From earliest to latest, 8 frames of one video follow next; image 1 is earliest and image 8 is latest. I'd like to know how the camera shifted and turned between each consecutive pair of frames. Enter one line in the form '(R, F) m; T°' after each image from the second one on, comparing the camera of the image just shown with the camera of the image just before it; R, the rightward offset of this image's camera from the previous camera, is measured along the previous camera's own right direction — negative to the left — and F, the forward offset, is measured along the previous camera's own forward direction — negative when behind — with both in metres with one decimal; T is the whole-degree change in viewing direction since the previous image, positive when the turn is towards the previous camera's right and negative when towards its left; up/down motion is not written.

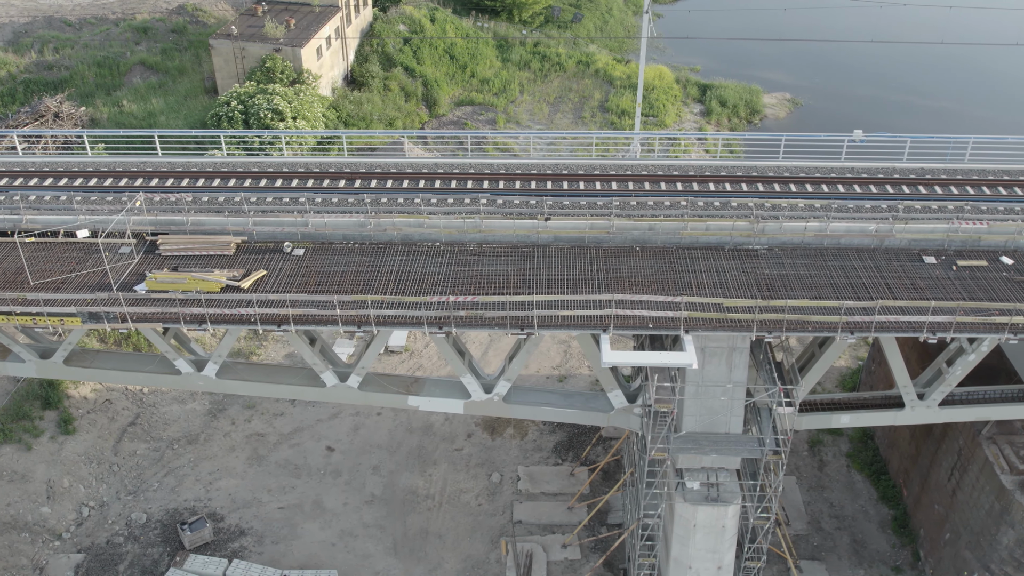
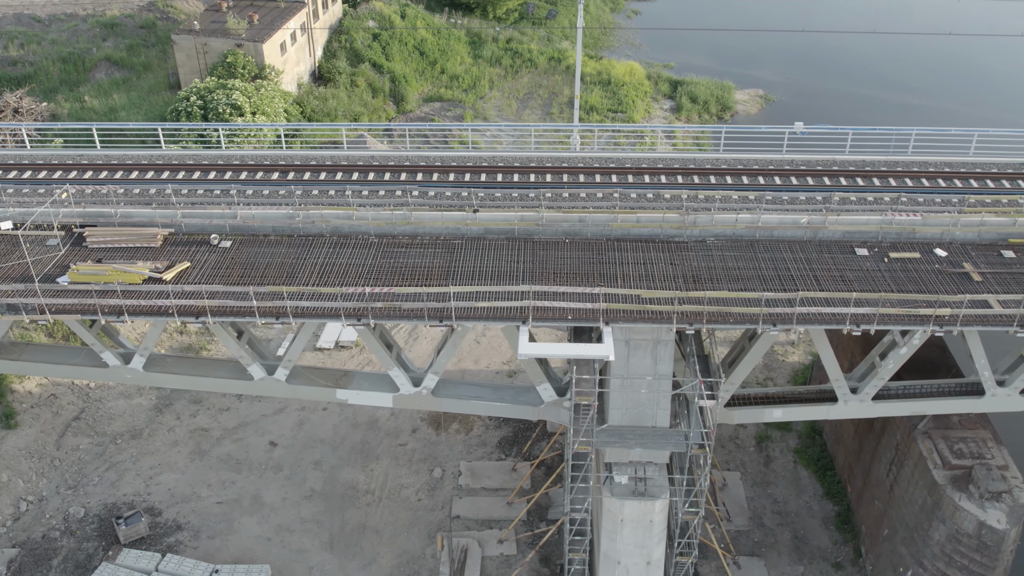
(+1.7, +0.2) m; 0°
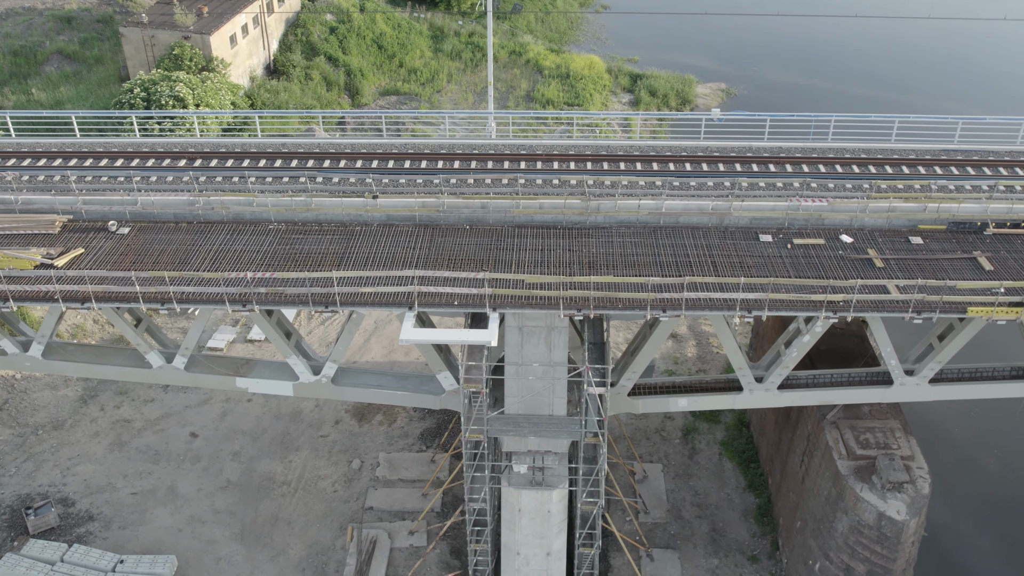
(+2.4, +0.3) m; -1°
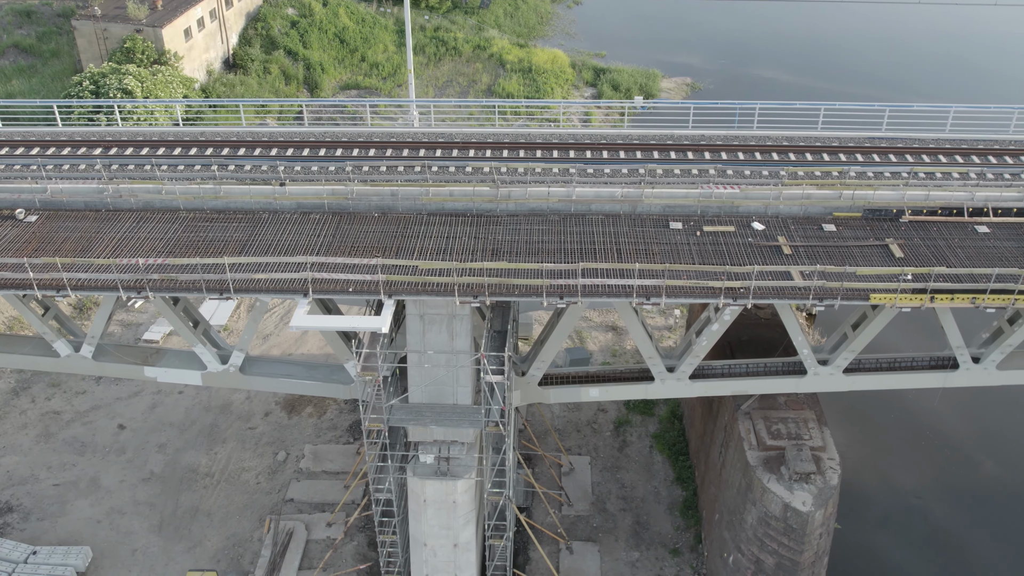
(+2.2, +0.3) m; -1°
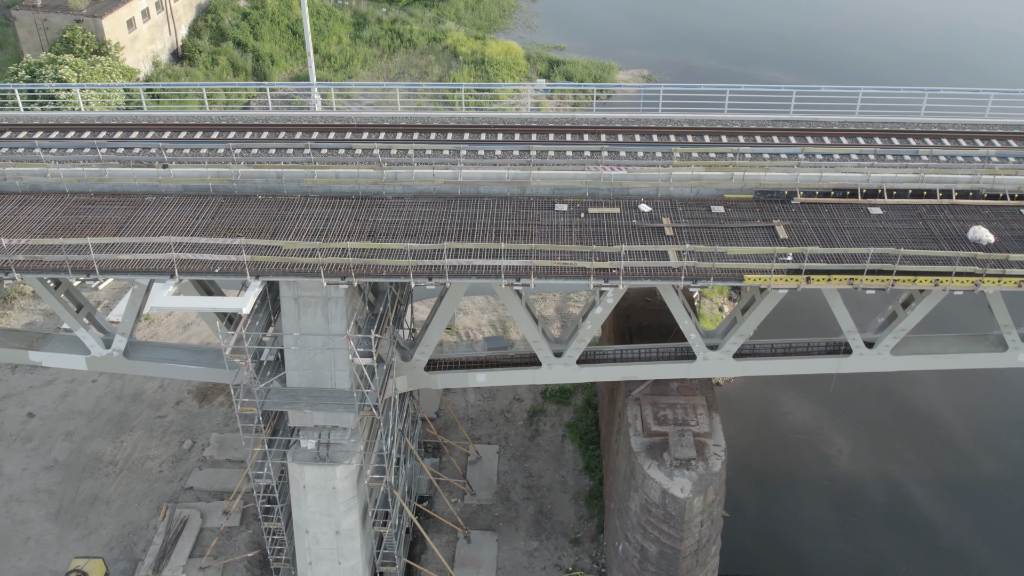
(+2.7, +0.4) m; -1°
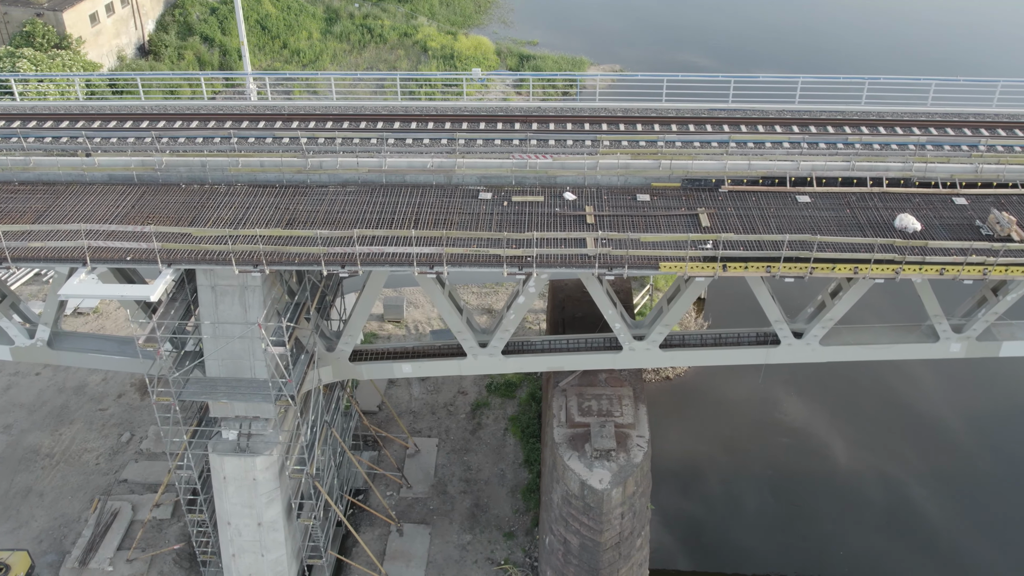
(+1.7, +0.3) m; 0°
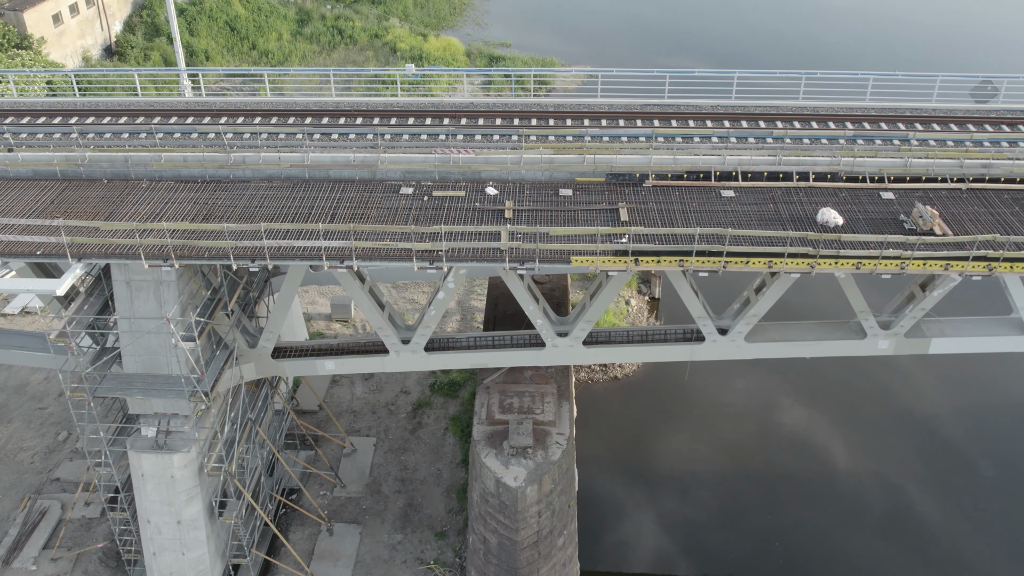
(+1.7, +0.2) m; 0°
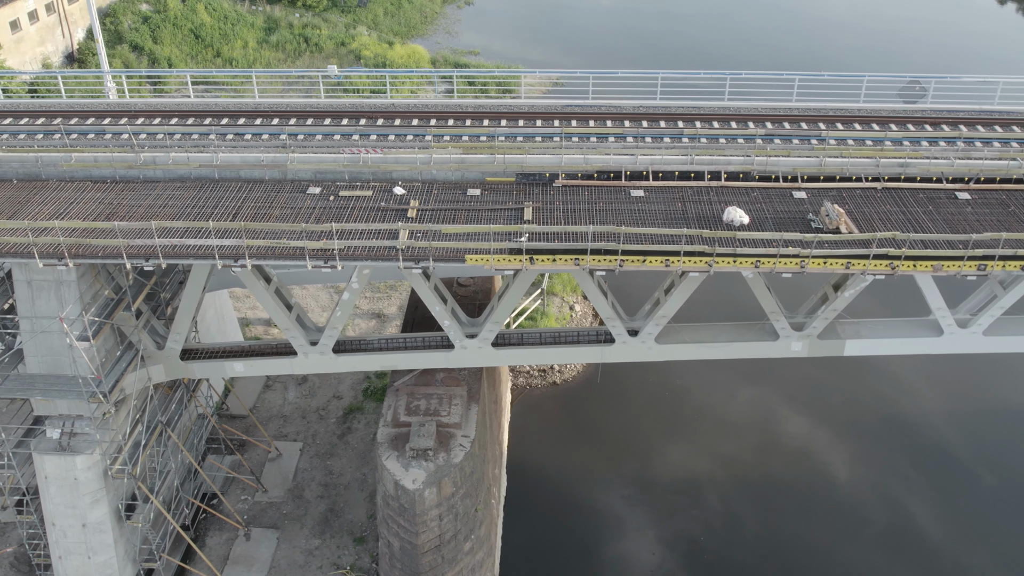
(+2.0, +0.3) m; -1°
